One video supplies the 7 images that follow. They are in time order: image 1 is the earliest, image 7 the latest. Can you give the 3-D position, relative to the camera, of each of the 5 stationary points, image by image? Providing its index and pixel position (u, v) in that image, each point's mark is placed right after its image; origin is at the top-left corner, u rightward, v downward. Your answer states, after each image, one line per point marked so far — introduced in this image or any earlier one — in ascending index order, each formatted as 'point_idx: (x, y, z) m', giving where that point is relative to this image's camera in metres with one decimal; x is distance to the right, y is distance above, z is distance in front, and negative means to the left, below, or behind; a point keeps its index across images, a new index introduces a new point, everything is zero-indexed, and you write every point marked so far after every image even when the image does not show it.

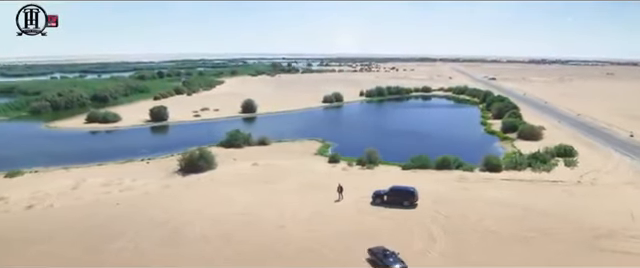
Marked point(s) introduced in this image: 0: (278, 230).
0: (-1.5, -3.4, +19.7) m
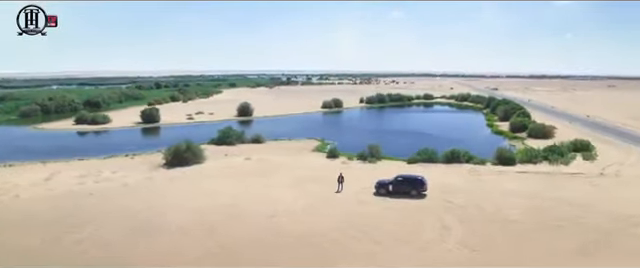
0: (-1.6, -2.7, +17.2) m
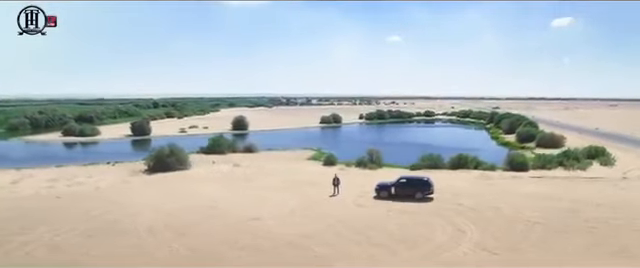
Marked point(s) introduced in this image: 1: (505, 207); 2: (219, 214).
0: (-1.8, -2.4, +15.0) m
1: (+5.6, -2.2, +16.4) m
2: (-2.9, -2.3, +15.8) m
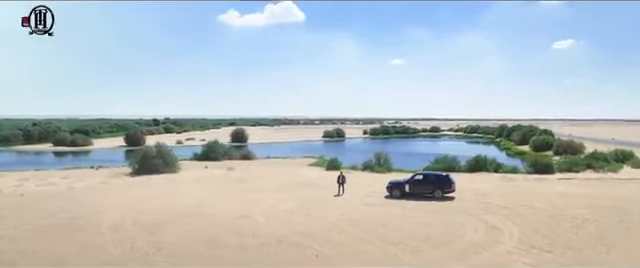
0: (-1.7, -2.0, +12.6) m
1: (+5.6, -1.8, +13.9) m
2: (-2.9, -1.9, +13.4) m
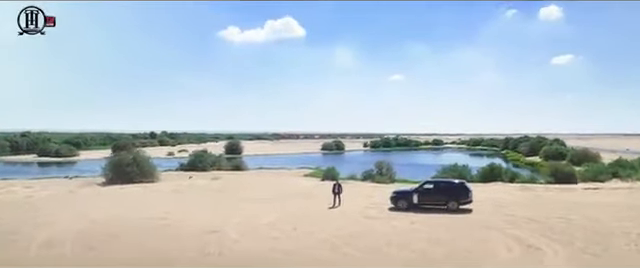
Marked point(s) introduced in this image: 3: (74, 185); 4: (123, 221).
0: (-1.9, -1.9, +10.2) m
1: (+5.5, -1.8, +11.5) m
2: (-3.1, -1.9, +11.0) m
3: (-9.1, -1.9, +19.9) m
4: (-4.5, -1.9, +12.3) m
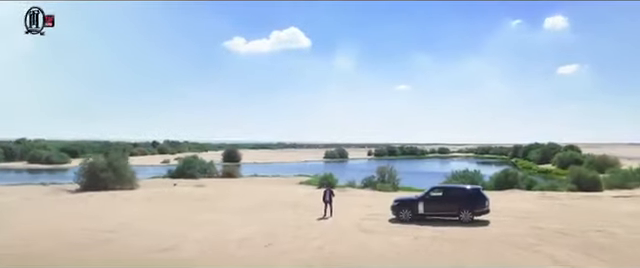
0: (-2.2, -1.8, +8.1) m
1: (+5.2, -1.7, +9.4) m
2: (-3.3, -1.8, +8.9) m
3: (-9.2, -1.9, +17.9) m
4: (-4.7, -1.9, +10.2) m
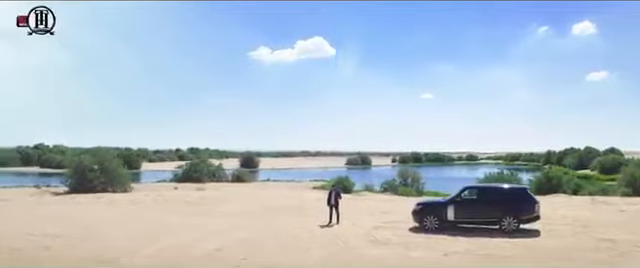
0: (-2.3, -1.5, +6.0) m
1: (+5.2, -1.5, +6.9) m
2: (-3.4, -1.6, +6.9) m
3: (-8.9, -1.8, +16.1) m
4: (-4.7, -1.6, +8.3) m
